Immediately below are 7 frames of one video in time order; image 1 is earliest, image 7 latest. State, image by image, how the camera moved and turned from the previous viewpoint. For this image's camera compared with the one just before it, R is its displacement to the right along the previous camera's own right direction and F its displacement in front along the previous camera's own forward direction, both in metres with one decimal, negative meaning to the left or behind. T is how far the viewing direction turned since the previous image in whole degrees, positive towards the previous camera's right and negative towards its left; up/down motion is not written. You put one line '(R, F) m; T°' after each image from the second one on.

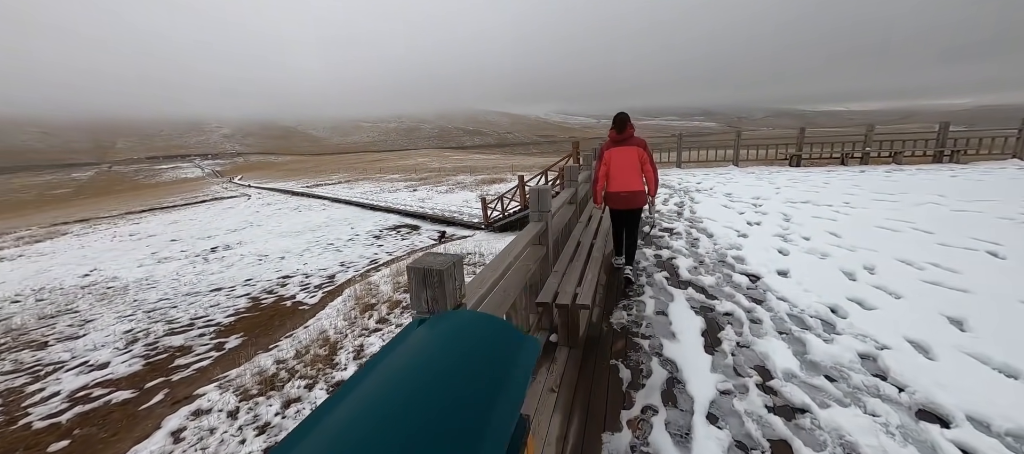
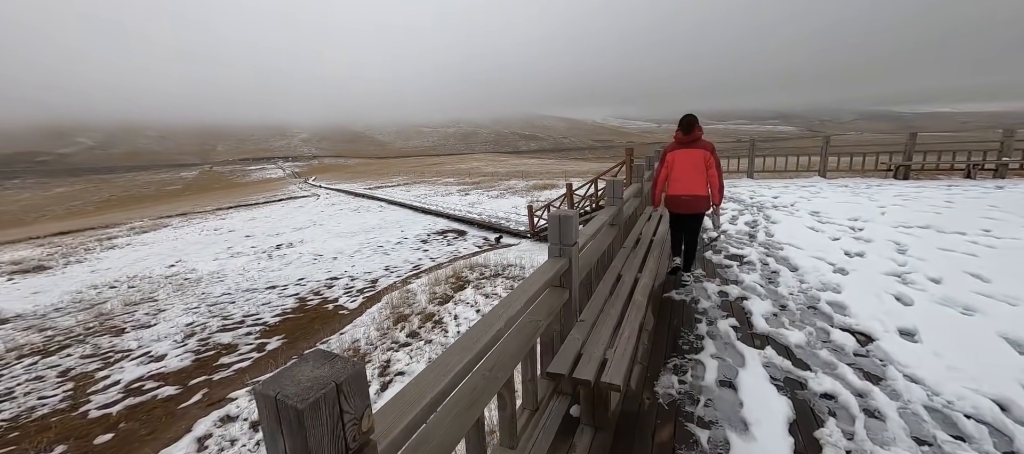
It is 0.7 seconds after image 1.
(+0.2, +0.5) m; -8°
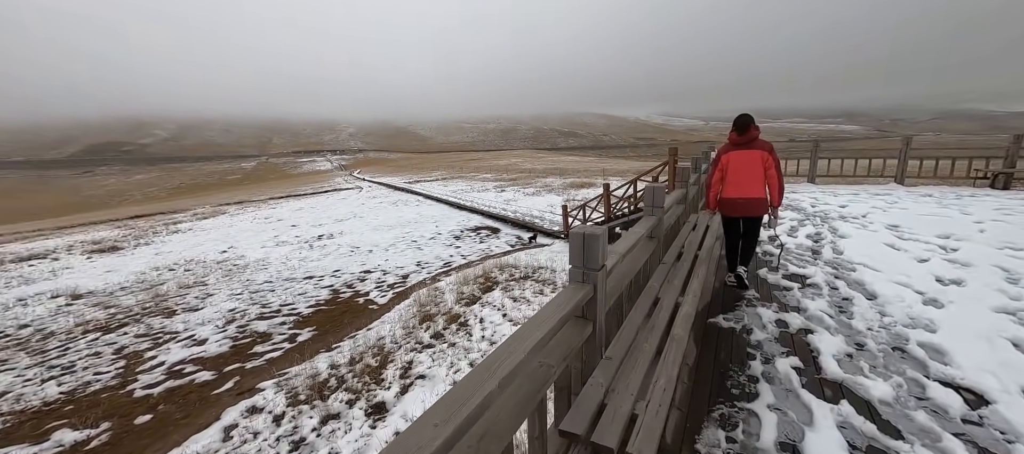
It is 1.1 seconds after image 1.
(+0.1, +0.3) m; -5°
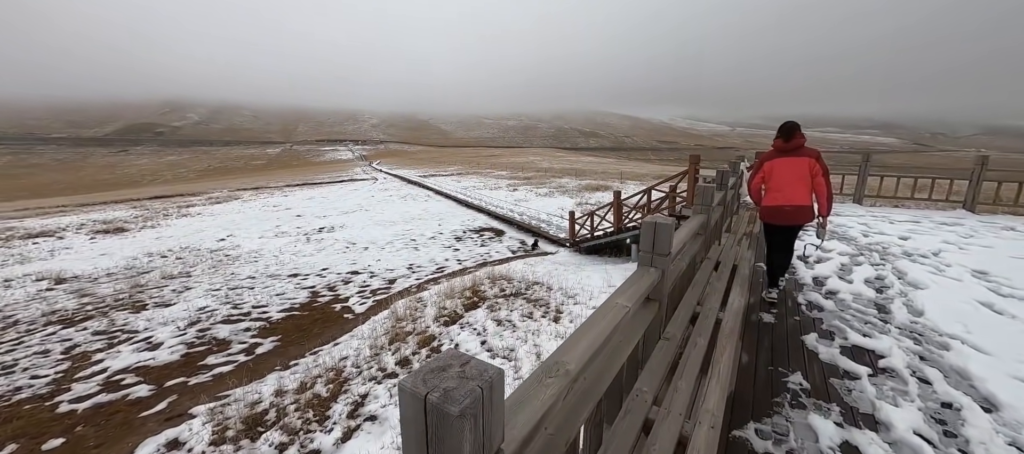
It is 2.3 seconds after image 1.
(+0.4, +0.9) m; -2°
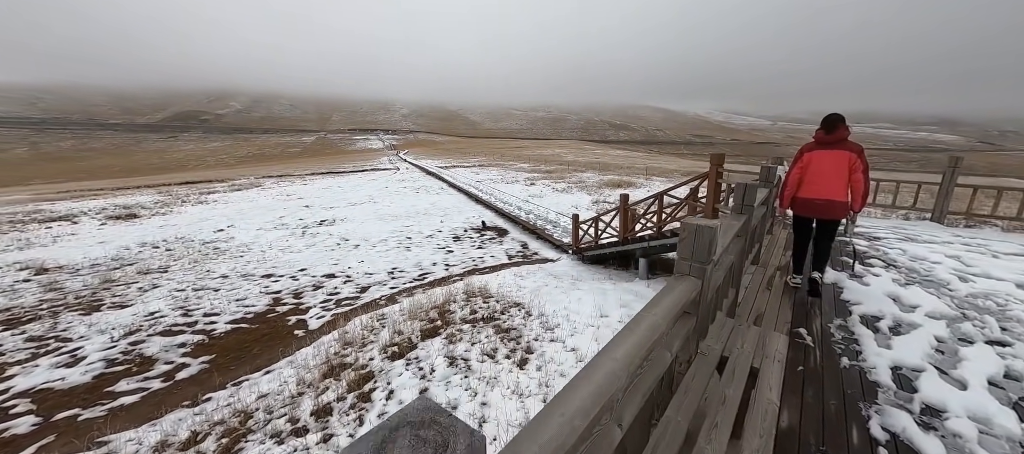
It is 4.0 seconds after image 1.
(+0.8, +1.2) m; -4°
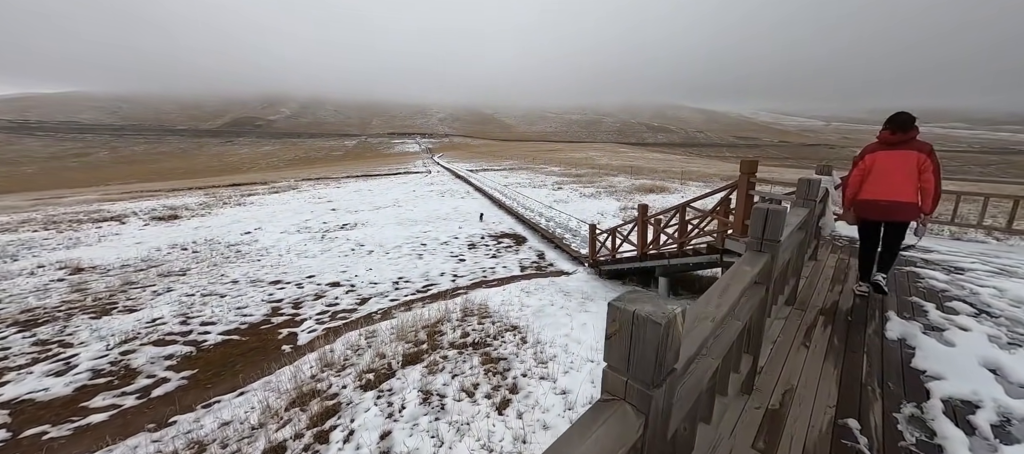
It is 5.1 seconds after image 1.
(+0.5, +0.6) m; -5°
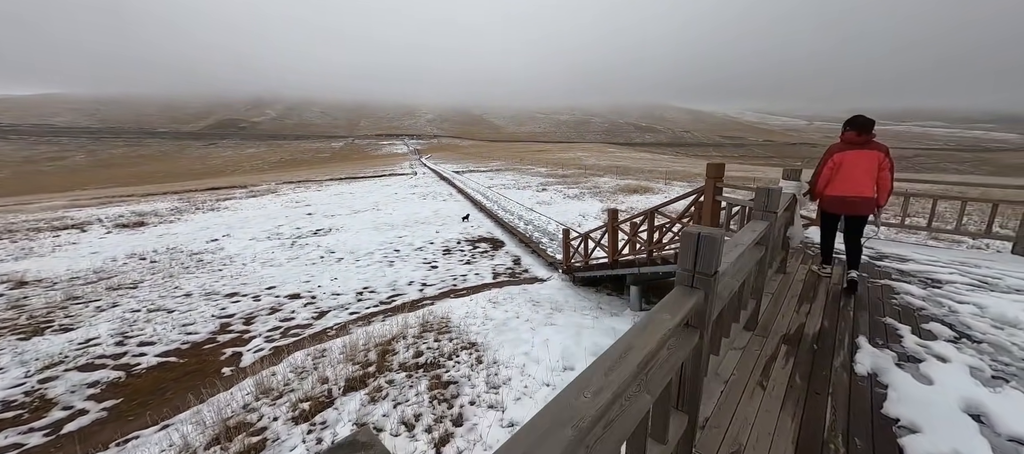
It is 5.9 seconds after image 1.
(+0.5, +0.4) m; +1°
